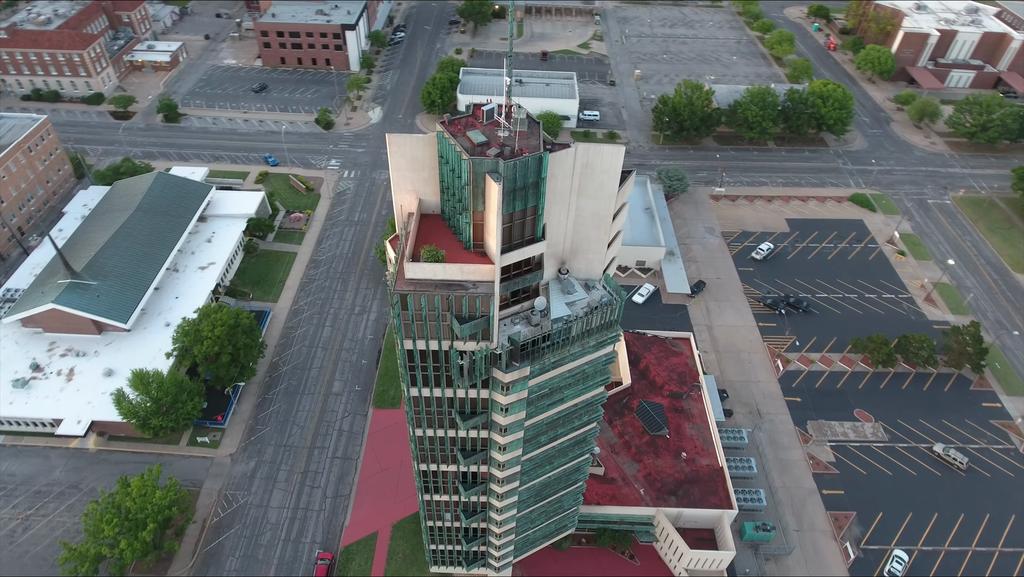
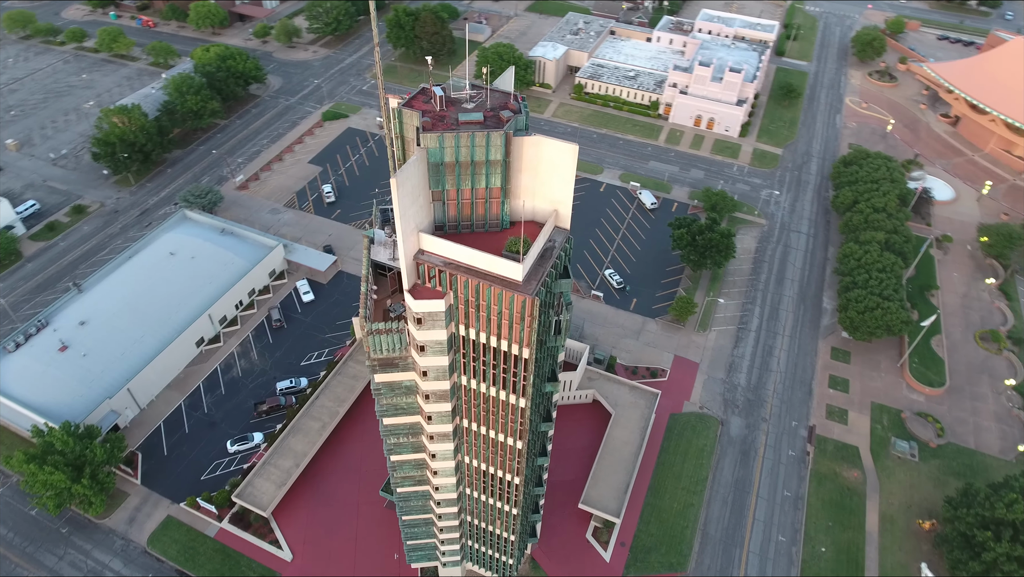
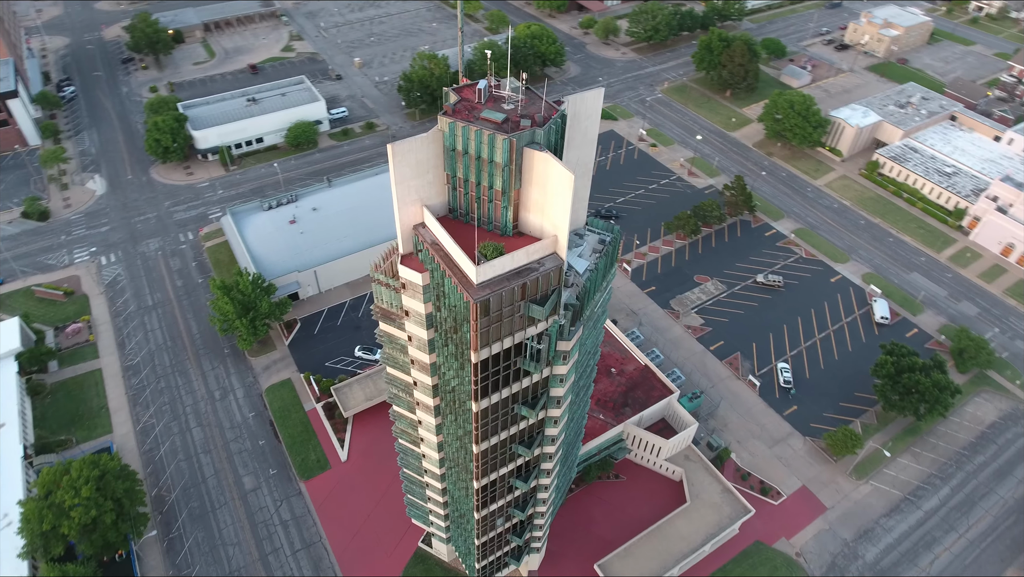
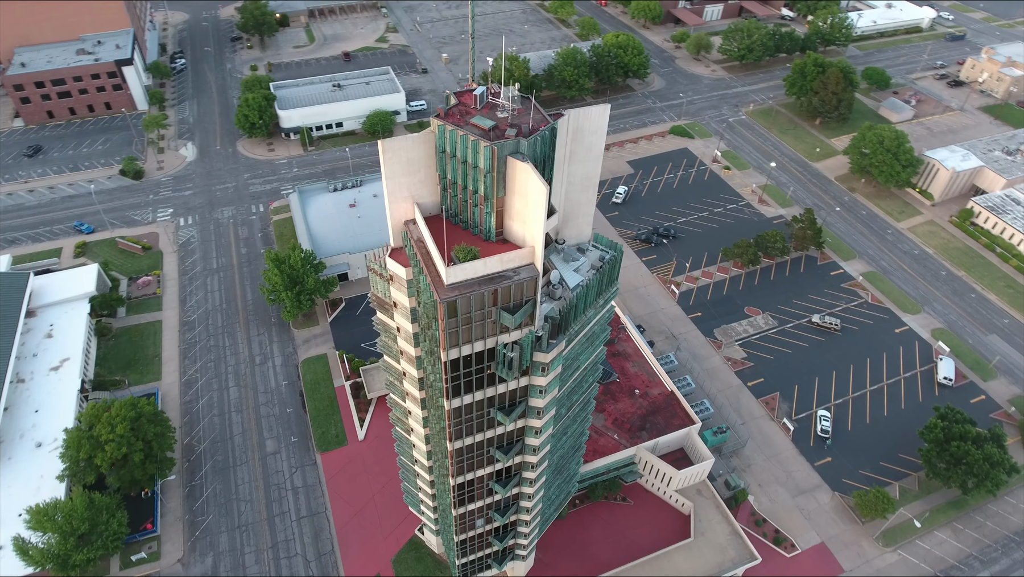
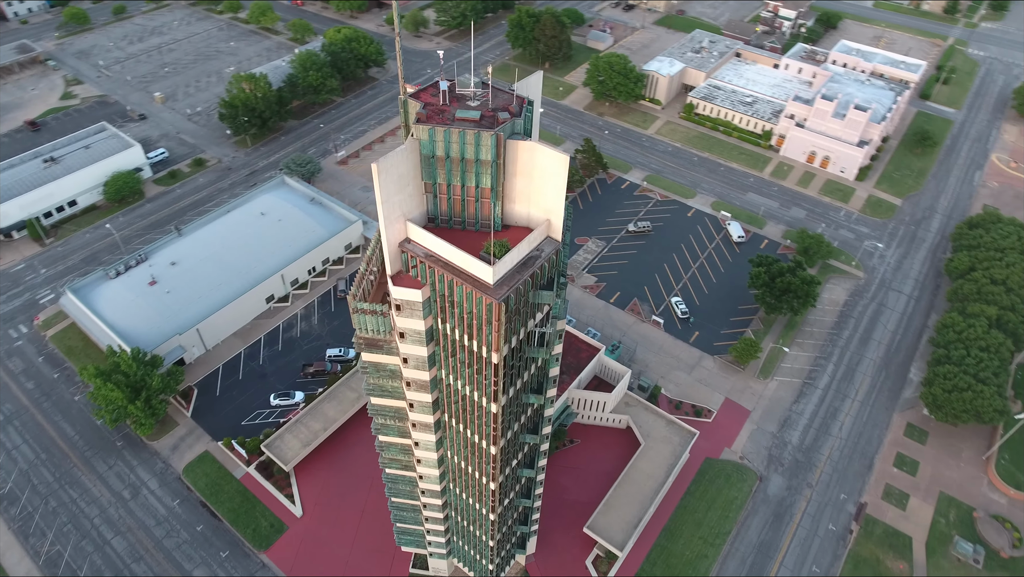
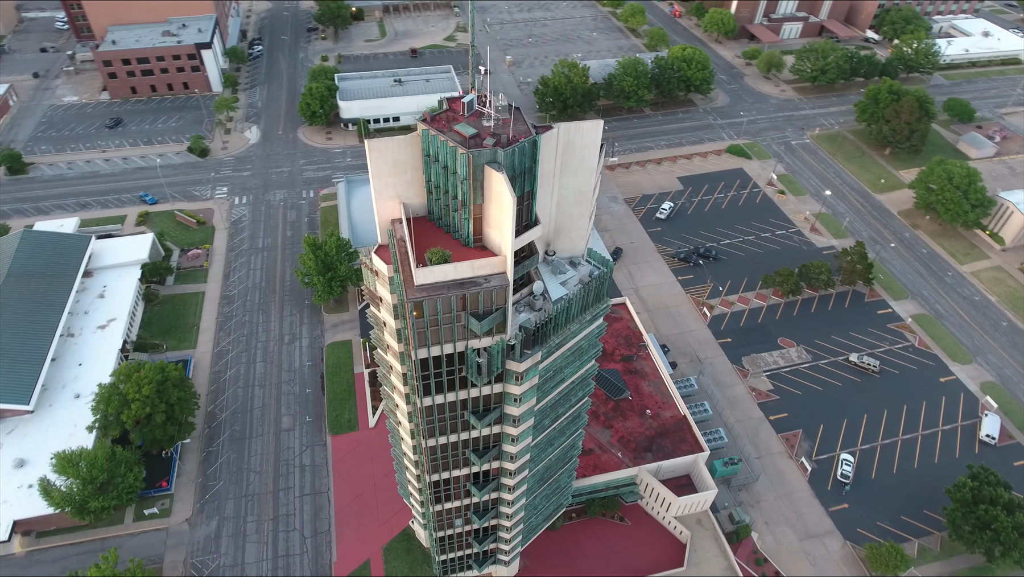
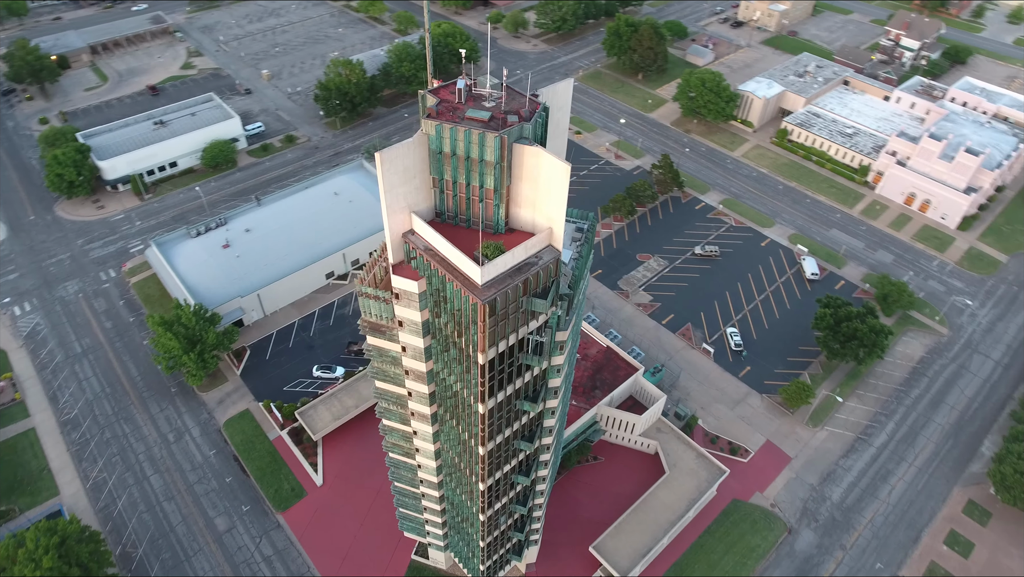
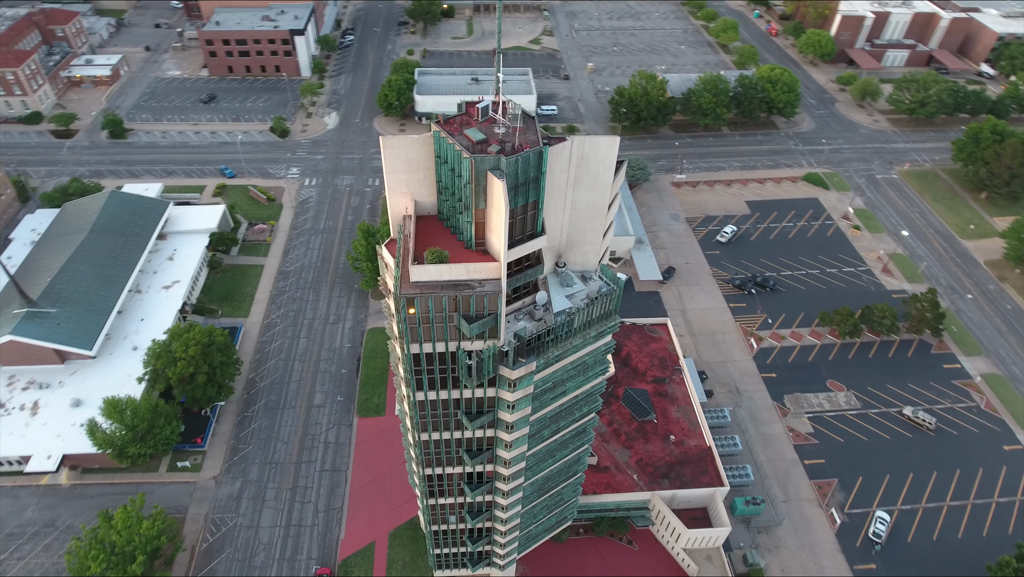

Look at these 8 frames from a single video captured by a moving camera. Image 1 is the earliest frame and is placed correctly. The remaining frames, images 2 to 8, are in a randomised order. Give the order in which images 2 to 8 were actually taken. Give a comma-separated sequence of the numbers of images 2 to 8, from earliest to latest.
8, 6, 4, 3, 7, 5, 2
